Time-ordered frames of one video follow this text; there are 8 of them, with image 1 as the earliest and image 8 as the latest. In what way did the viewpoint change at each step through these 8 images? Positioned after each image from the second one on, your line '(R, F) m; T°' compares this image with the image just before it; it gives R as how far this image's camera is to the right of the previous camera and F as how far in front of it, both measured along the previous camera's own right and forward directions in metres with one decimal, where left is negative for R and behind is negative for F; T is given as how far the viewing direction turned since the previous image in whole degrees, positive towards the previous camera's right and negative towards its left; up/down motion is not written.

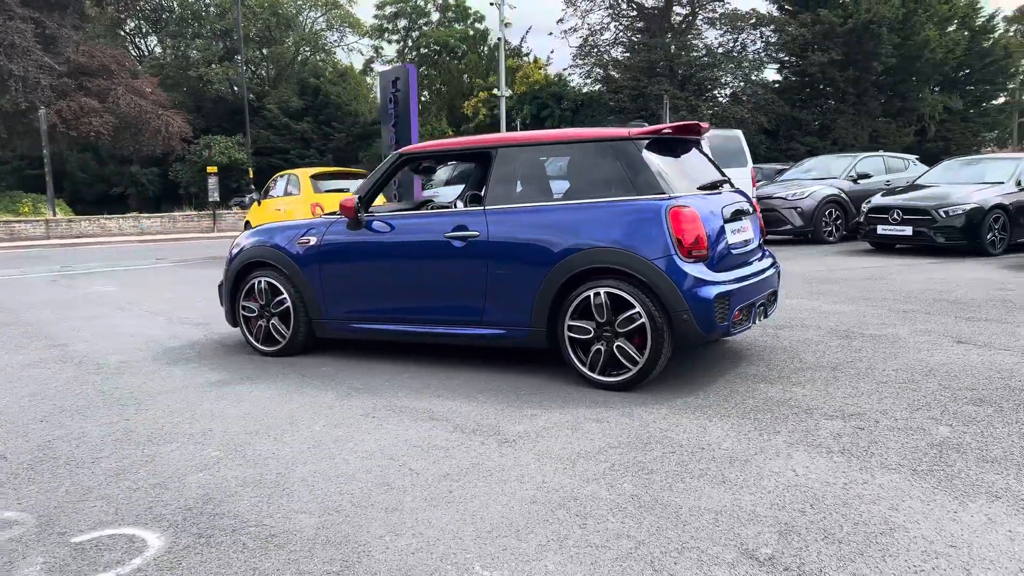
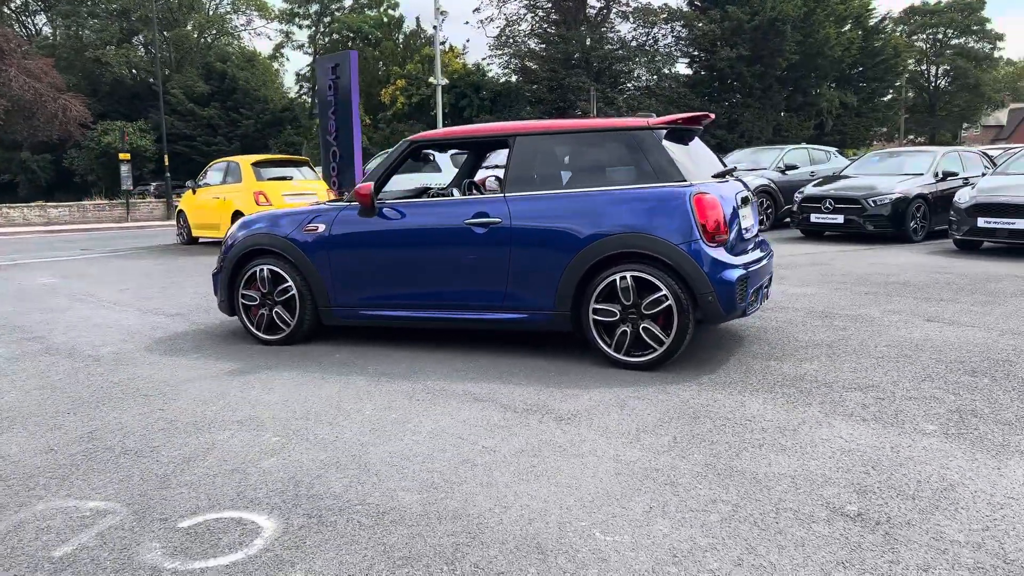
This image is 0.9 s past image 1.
(-0.8, -0.1) m; +6°
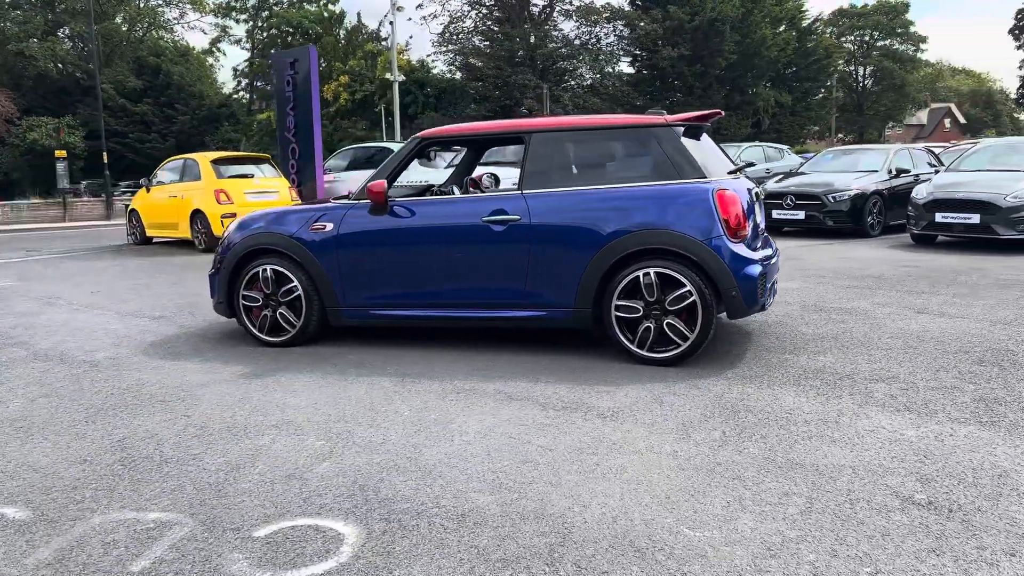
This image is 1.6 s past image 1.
(-0.5, 0.0) m; +4°
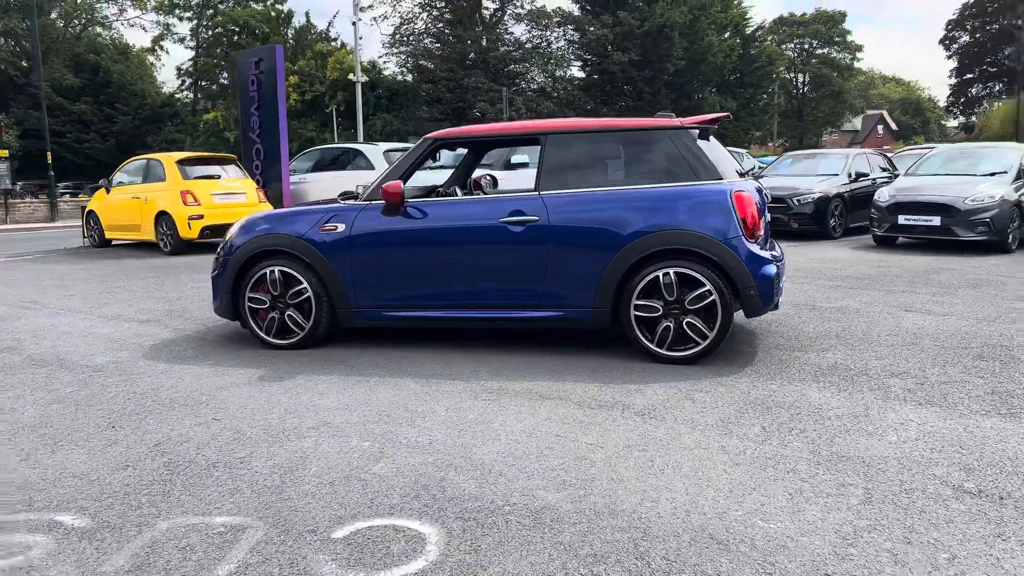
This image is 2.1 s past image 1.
(-0.5, 0.0) m; +4°
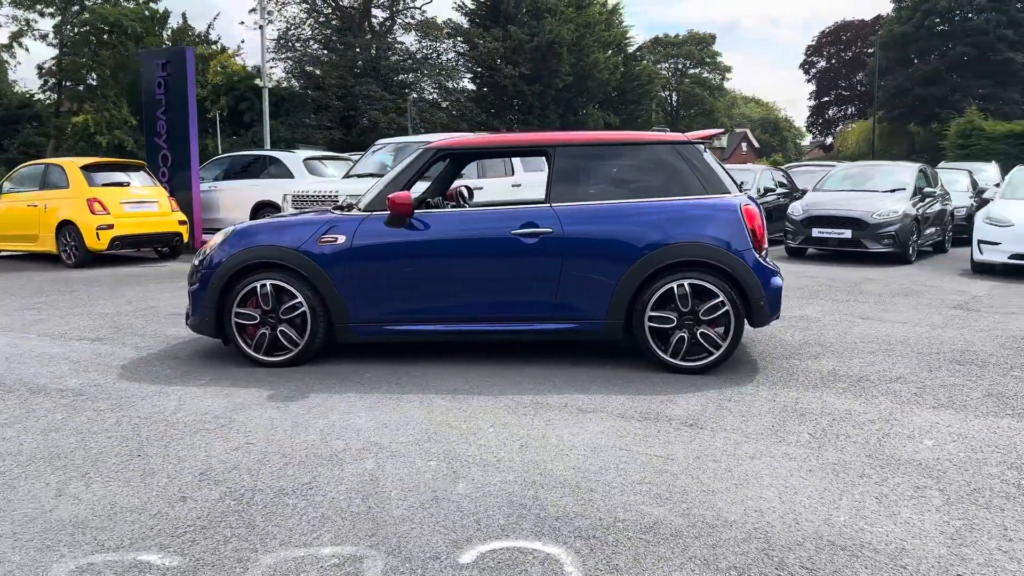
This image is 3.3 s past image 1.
(-0.9, +0.1) m; +8°
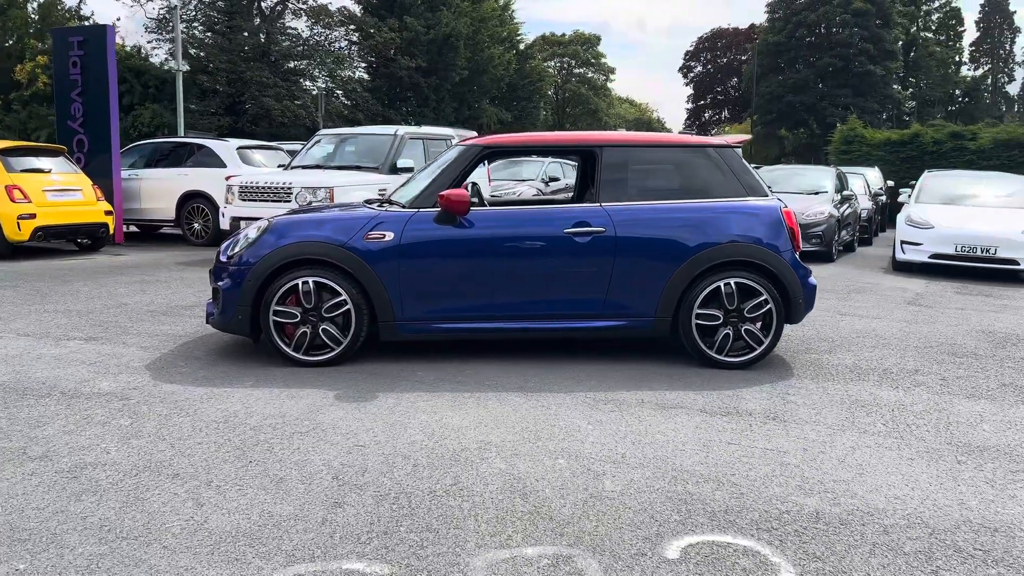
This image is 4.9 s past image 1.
(-1.2, +0.1) m; +8°
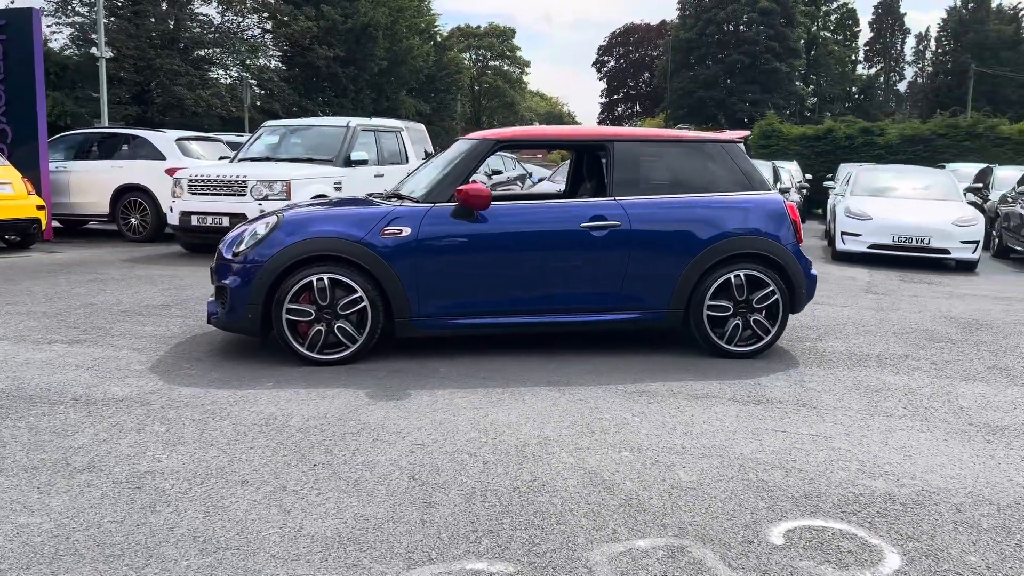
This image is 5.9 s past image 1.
(-0.7, 0.0) m; +6°
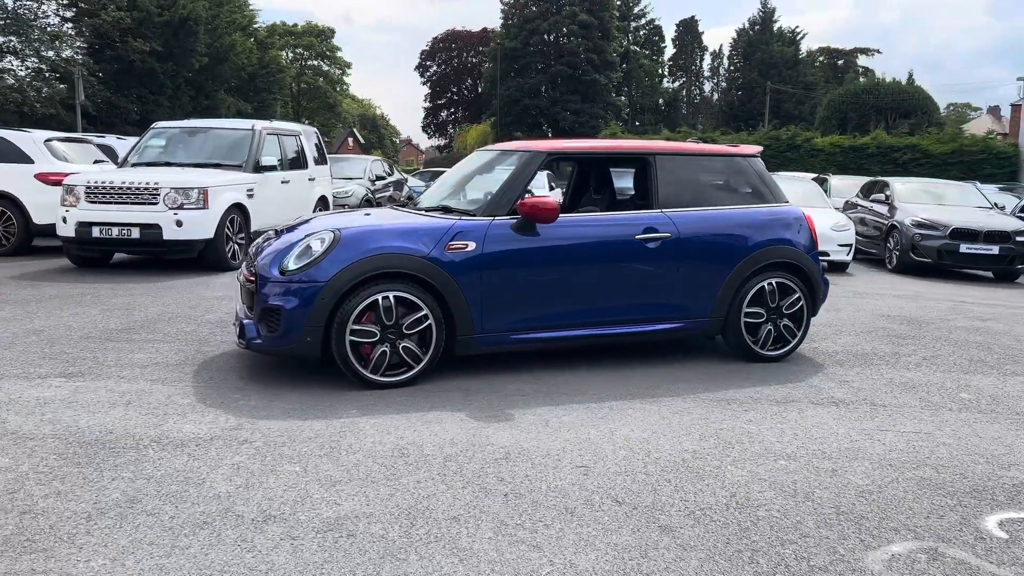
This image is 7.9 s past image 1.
(-1.6, +0.3) m; +13°
